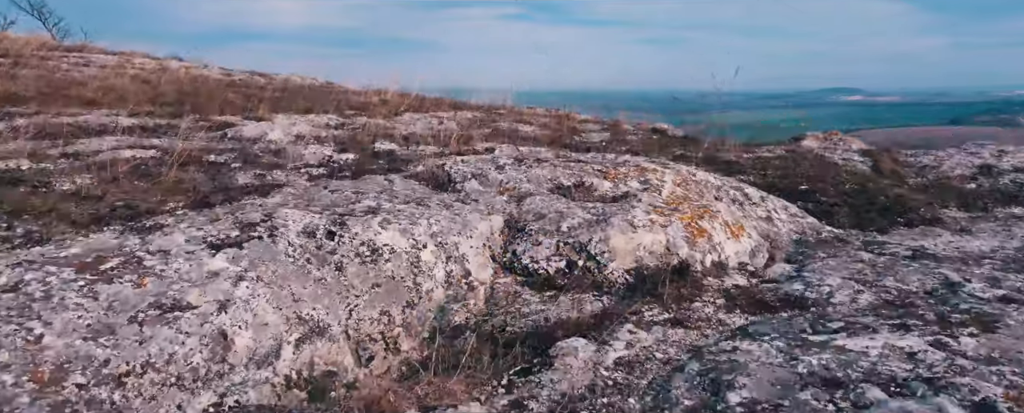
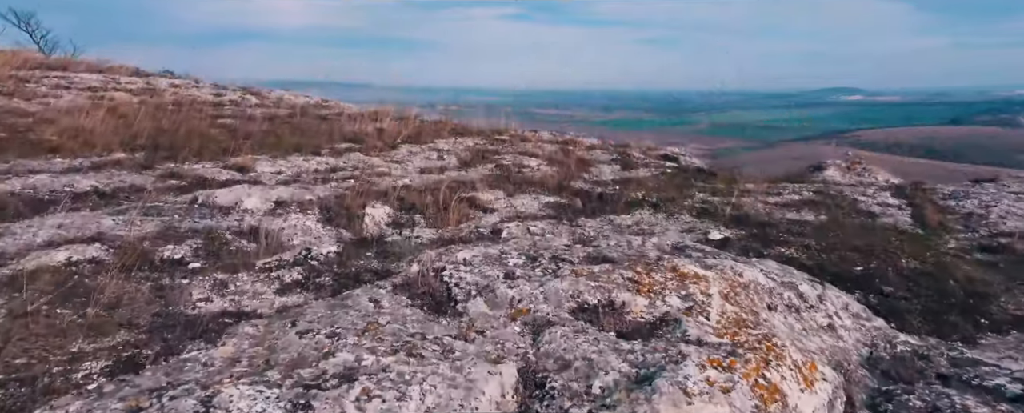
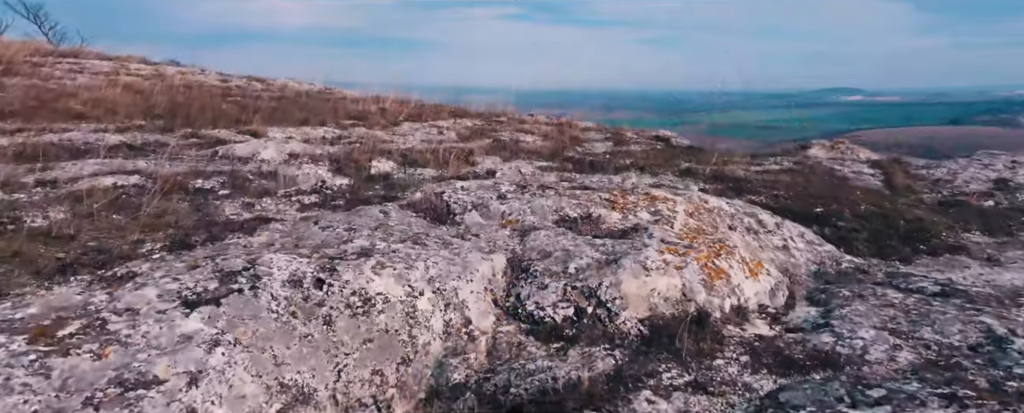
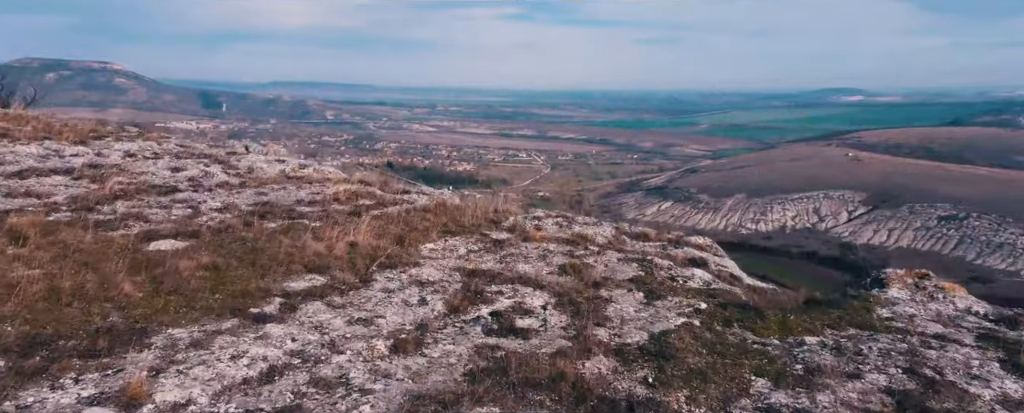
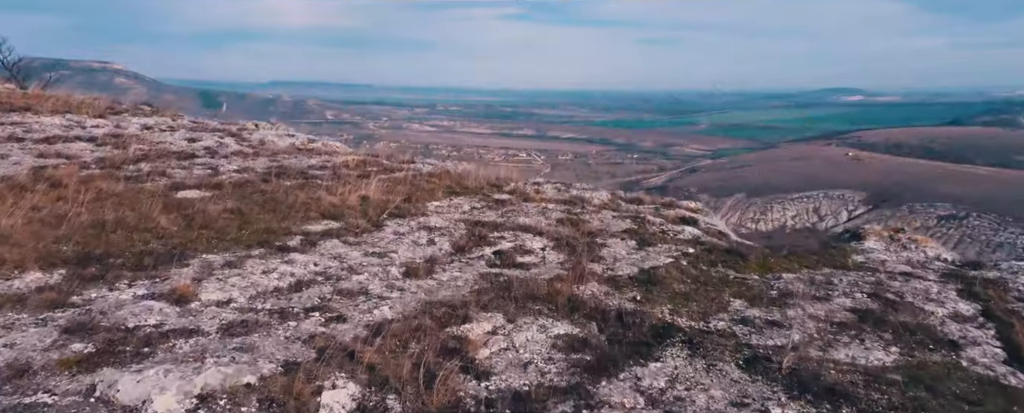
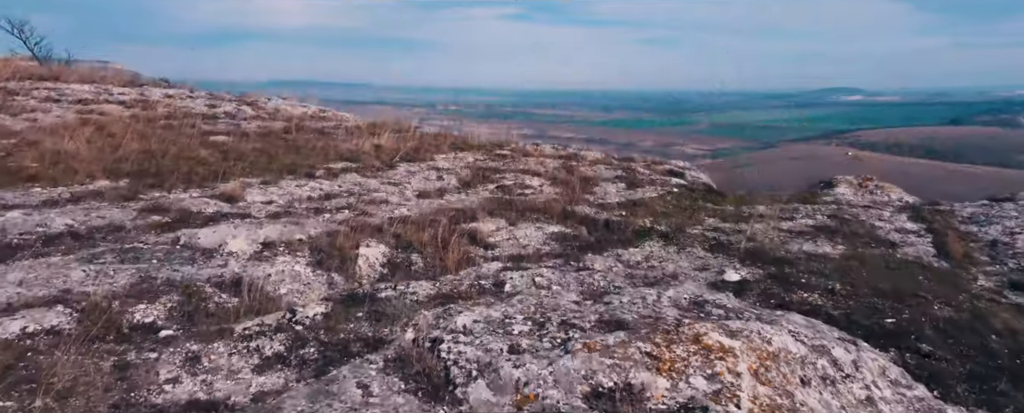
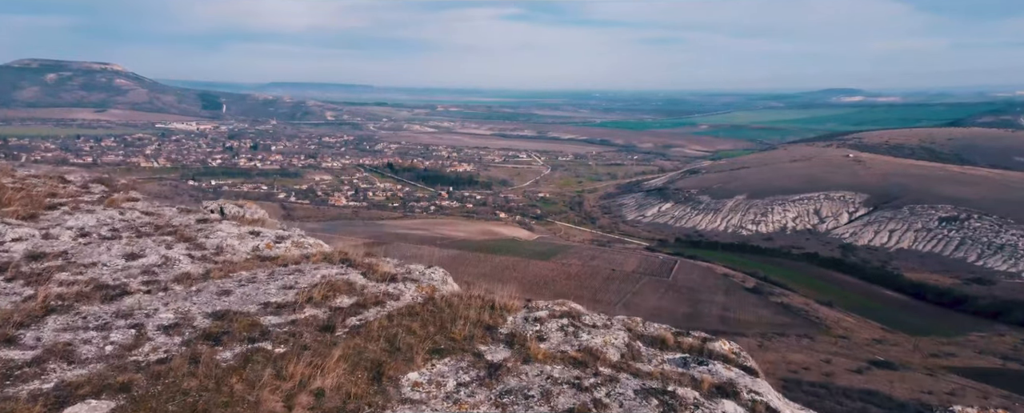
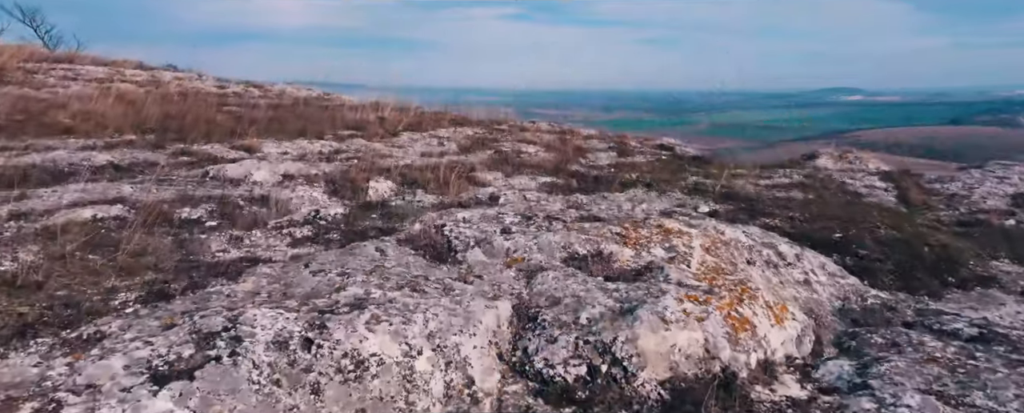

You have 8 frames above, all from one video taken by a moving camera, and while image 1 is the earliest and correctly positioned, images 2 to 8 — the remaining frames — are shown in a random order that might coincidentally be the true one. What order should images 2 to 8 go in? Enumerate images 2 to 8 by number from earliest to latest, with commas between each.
3, 8, 2, 6, 5, 4, 7
